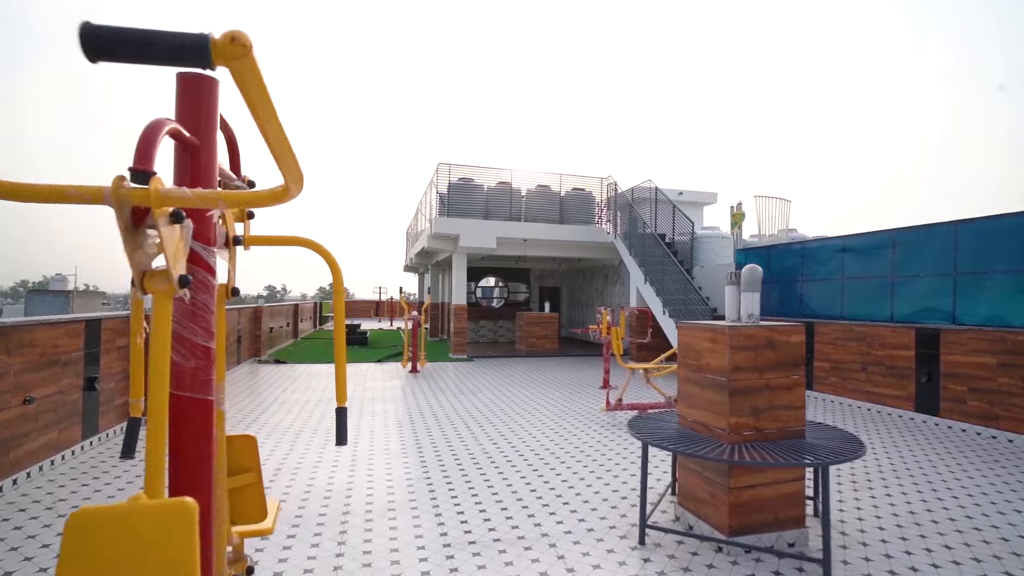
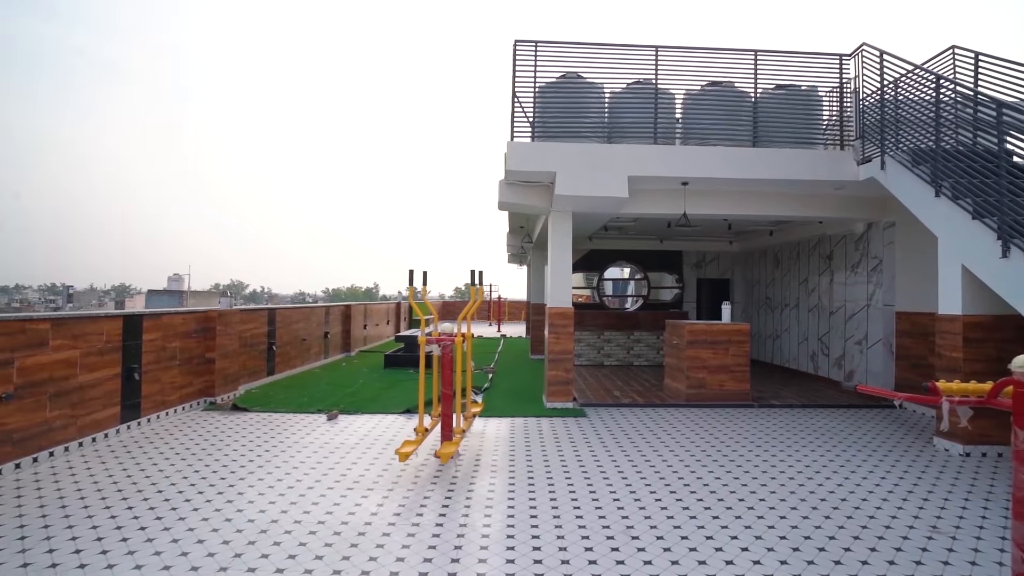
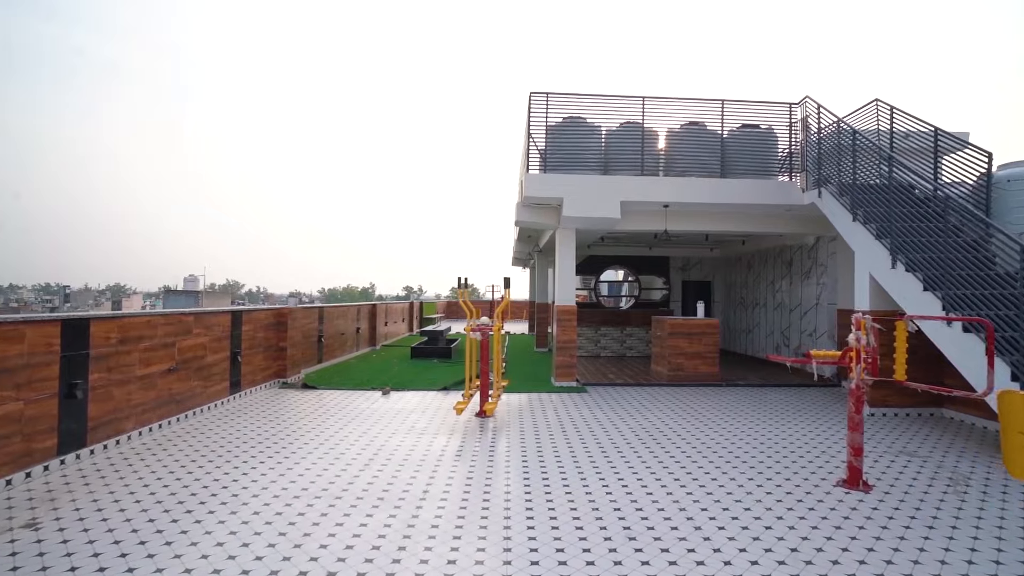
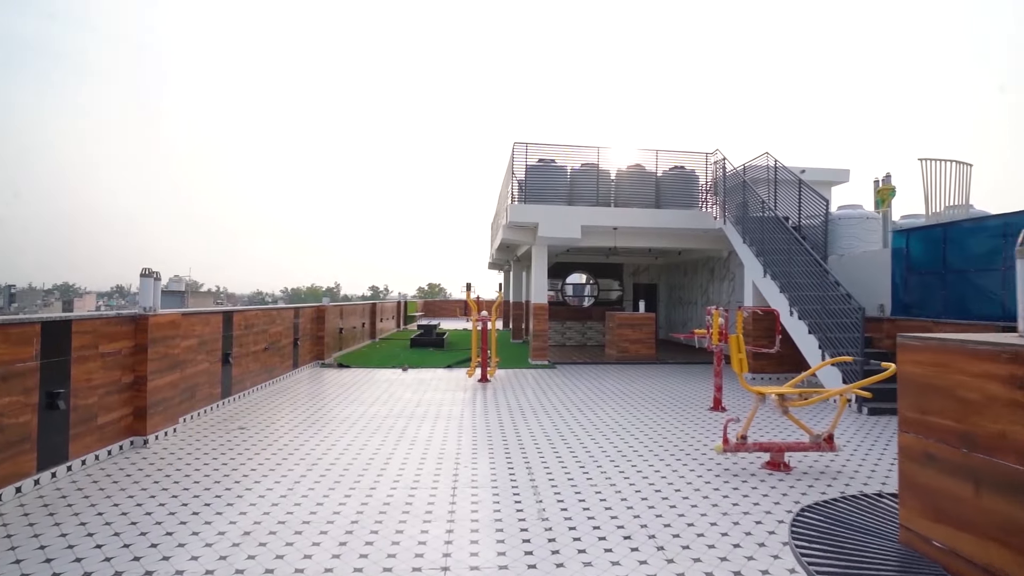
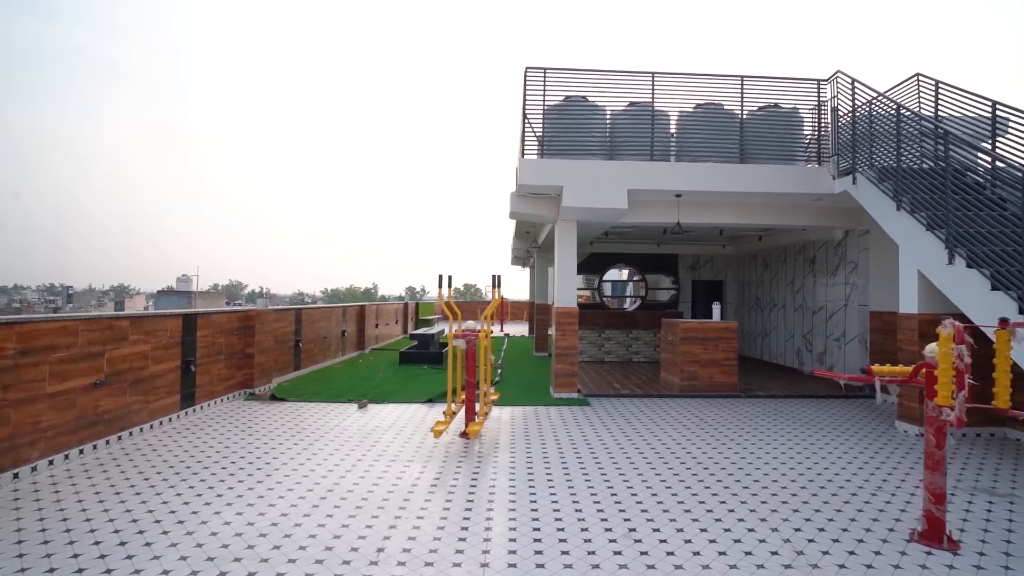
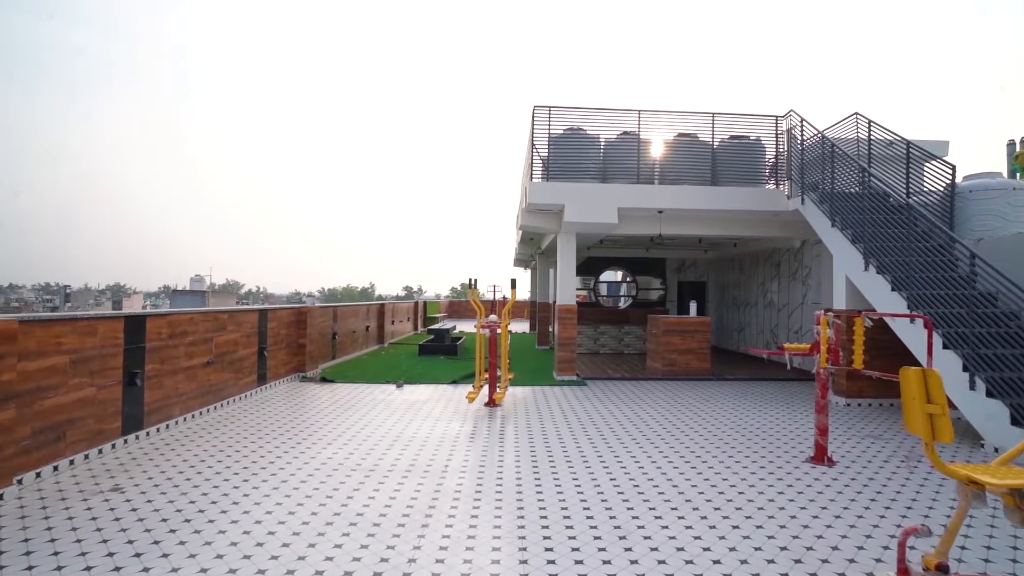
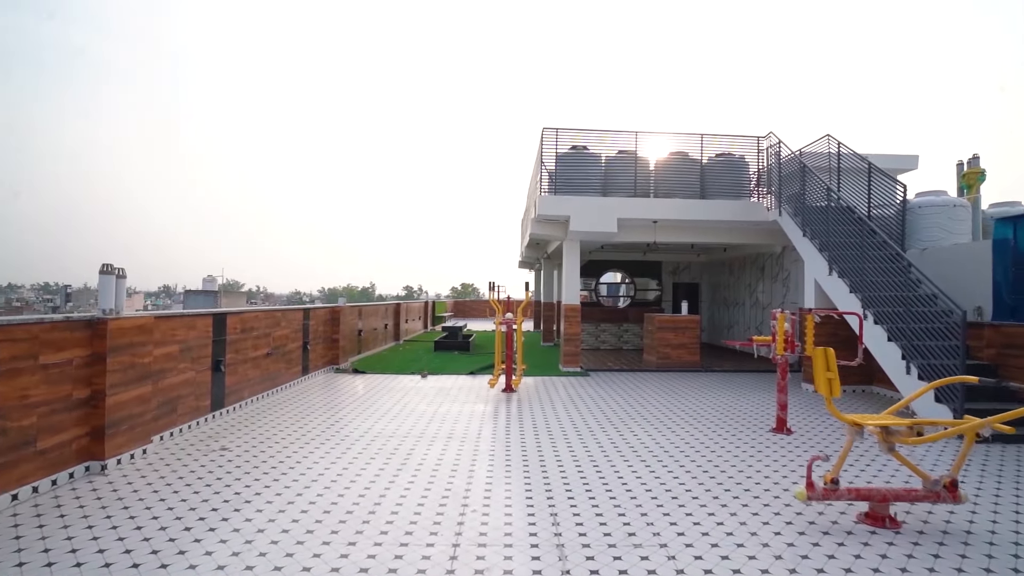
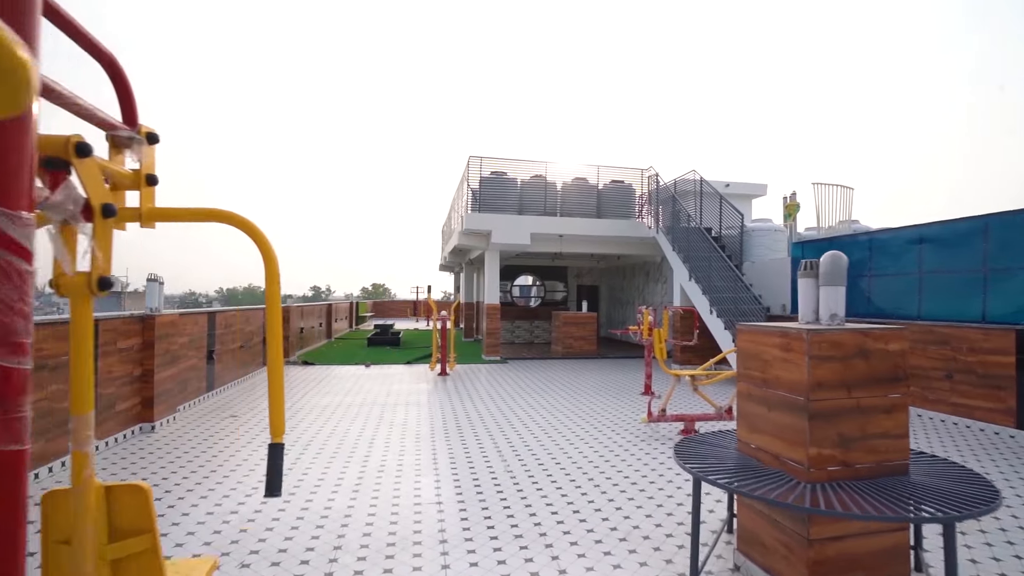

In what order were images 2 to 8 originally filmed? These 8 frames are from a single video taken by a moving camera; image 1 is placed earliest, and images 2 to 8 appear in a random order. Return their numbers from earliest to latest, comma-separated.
8, 4, 7, 6, 3, 5, 2
